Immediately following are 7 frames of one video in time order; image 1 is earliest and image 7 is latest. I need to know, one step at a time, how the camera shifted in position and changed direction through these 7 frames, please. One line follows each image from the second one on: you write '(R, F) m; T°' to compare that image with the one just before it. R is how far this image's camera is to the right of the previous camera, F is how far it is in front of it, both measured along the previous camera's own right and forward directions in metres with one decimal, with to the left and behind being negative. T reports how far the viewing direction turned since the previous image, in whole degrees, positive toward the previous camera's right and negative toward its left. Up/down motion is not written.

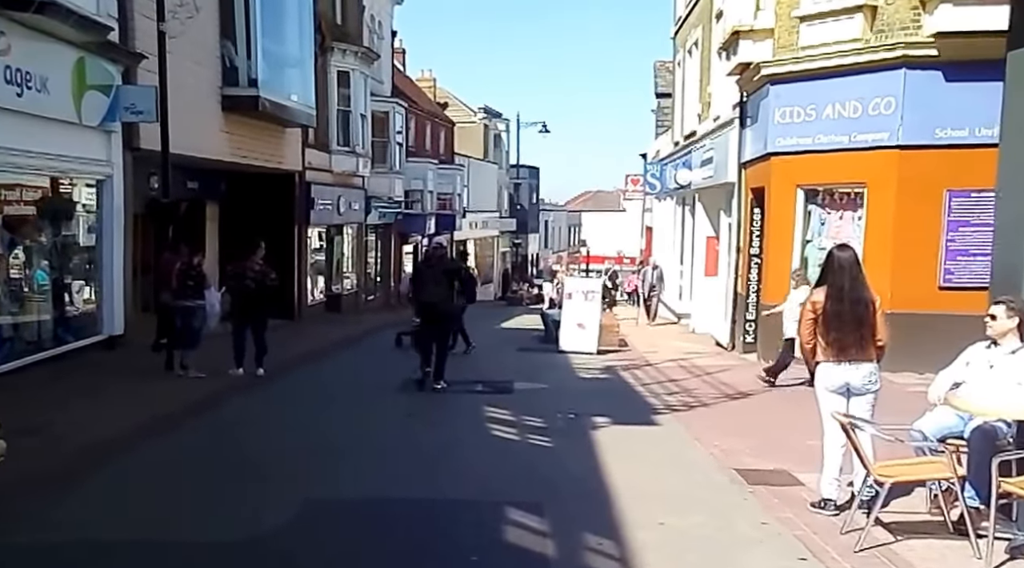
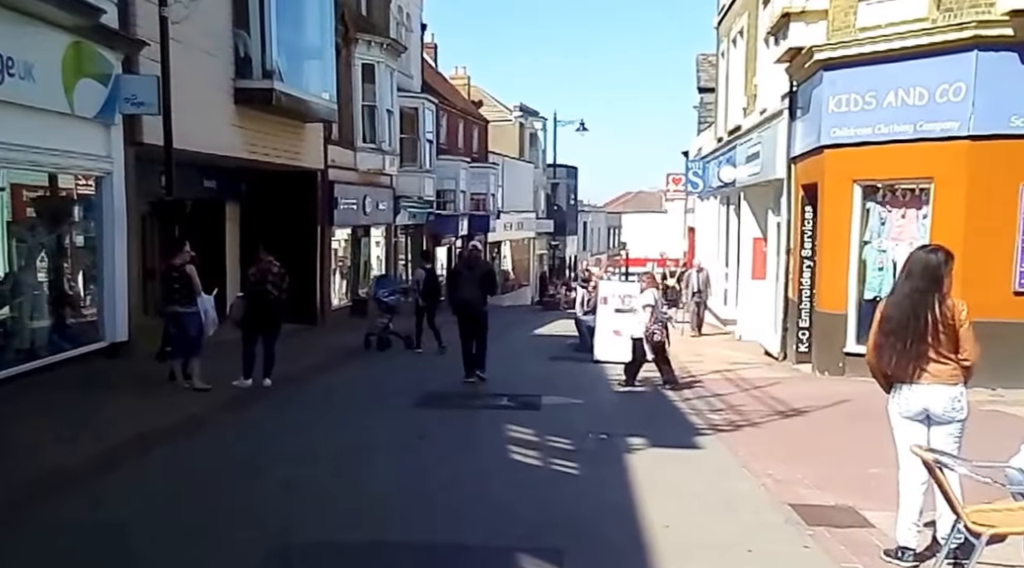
(+0.1, +1.1) m; -2°
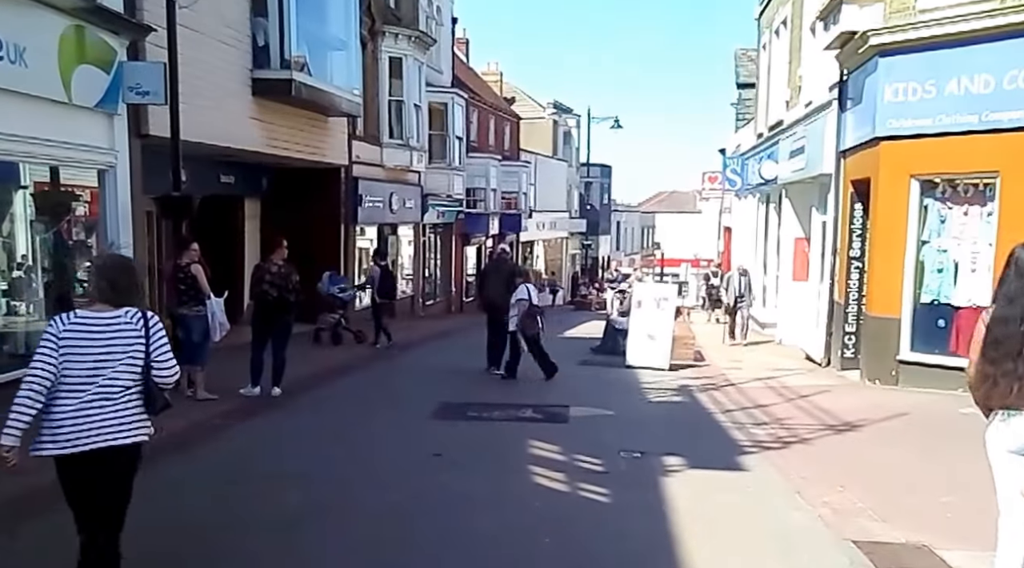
(+0.1, +0.8) m; -2°
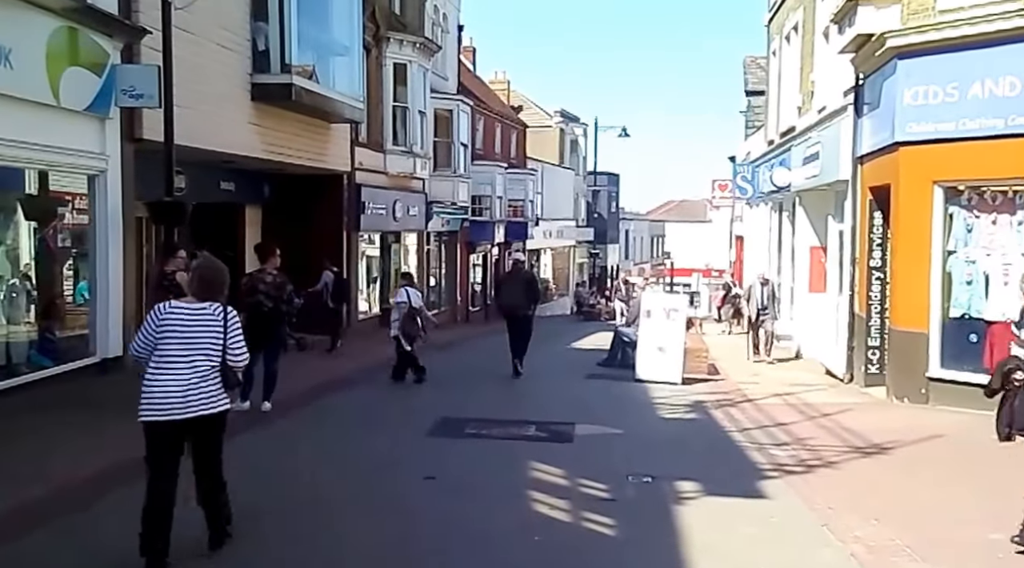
(0.0, +0.4) m; 0°
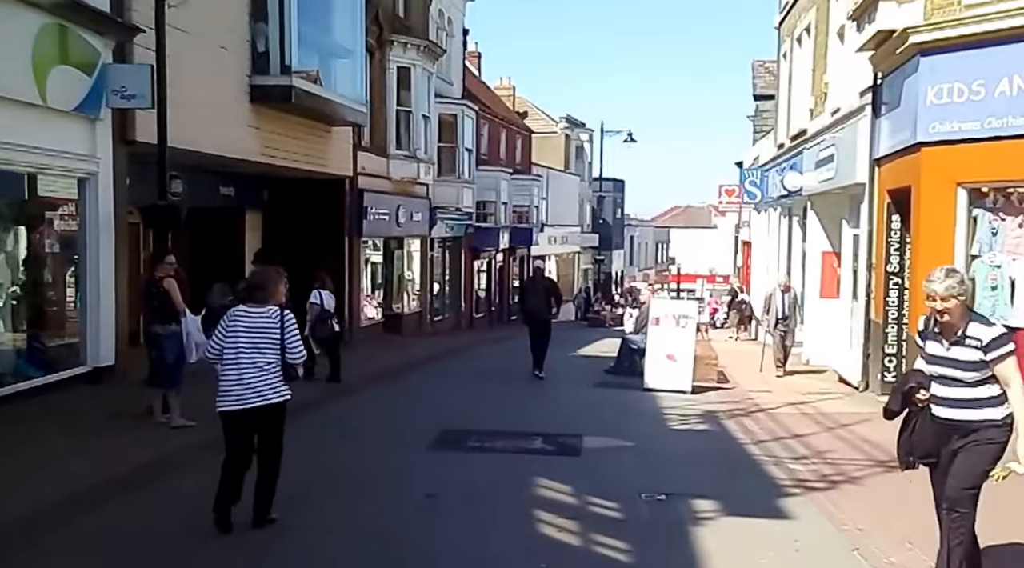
(0.0, +0.4) m; 0°
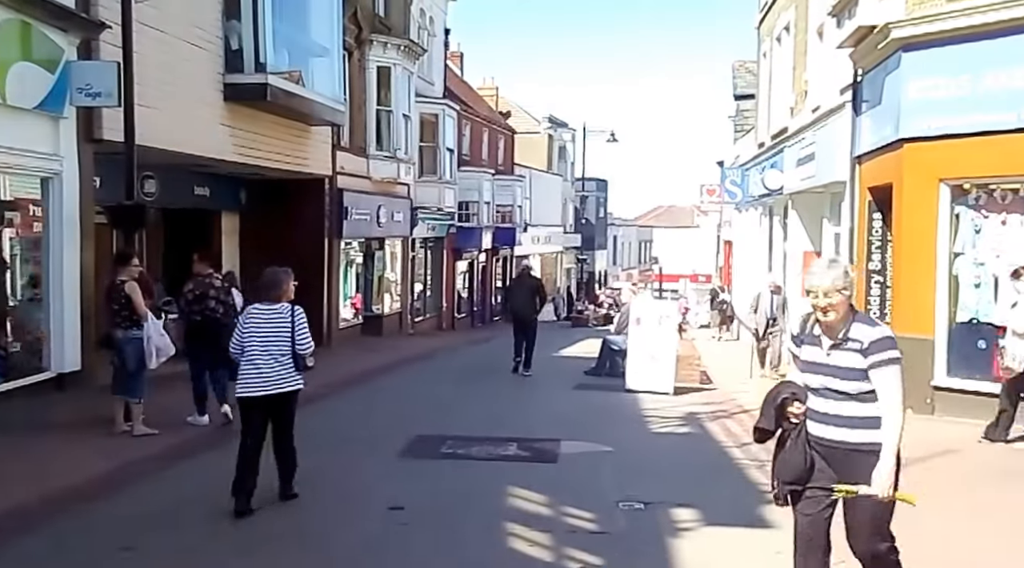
(+0.1, +0.2) m; +1°
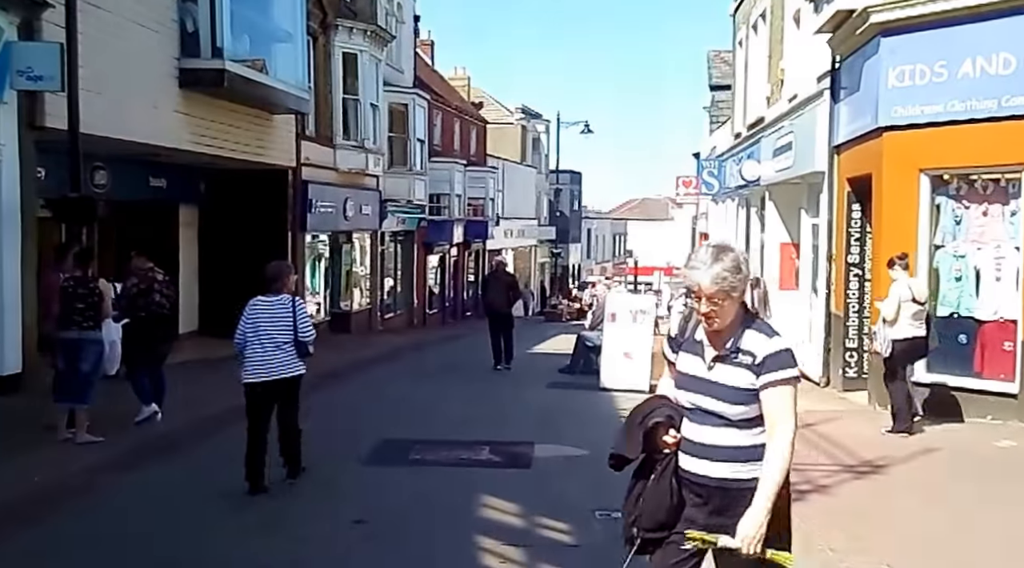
(+0.1, +0.5) m; +1°
